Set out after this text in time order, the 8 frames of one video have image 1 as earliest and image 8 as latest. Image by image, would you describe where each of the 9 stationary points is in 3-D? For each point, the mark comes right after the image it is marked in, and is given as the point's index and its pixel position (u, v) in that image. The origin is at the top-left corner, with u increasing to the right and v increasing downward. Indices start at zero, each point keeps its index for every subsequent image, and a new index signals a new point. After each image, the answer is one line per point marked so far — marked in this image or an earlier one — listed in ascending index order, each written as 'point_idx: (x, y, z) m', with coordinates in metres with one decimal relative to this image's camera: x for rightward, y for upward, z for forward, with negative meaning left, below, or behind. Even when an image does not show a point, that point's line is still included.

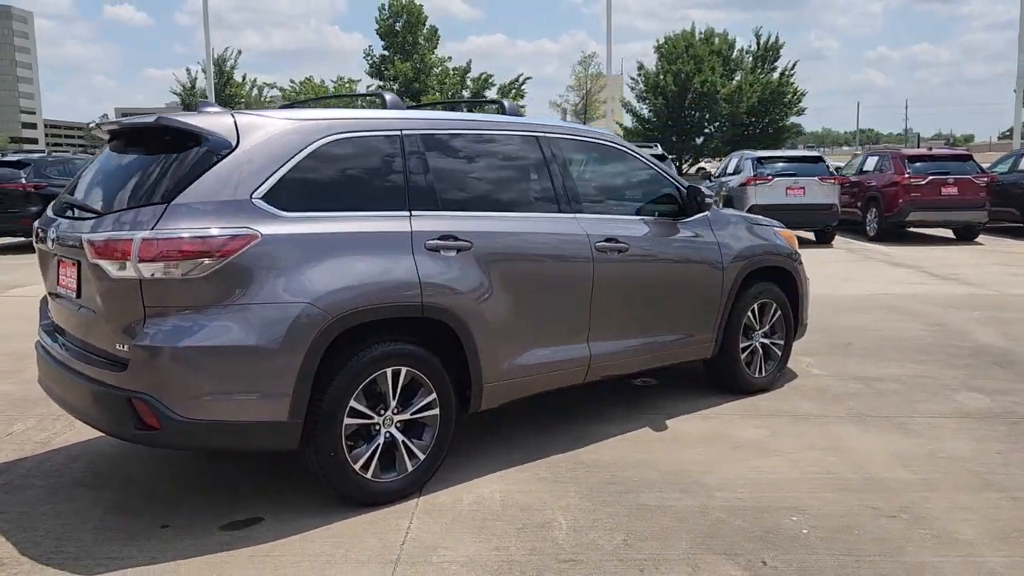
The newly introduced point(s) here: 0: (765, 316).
0: (+1.8, -0.2, +5.8) m
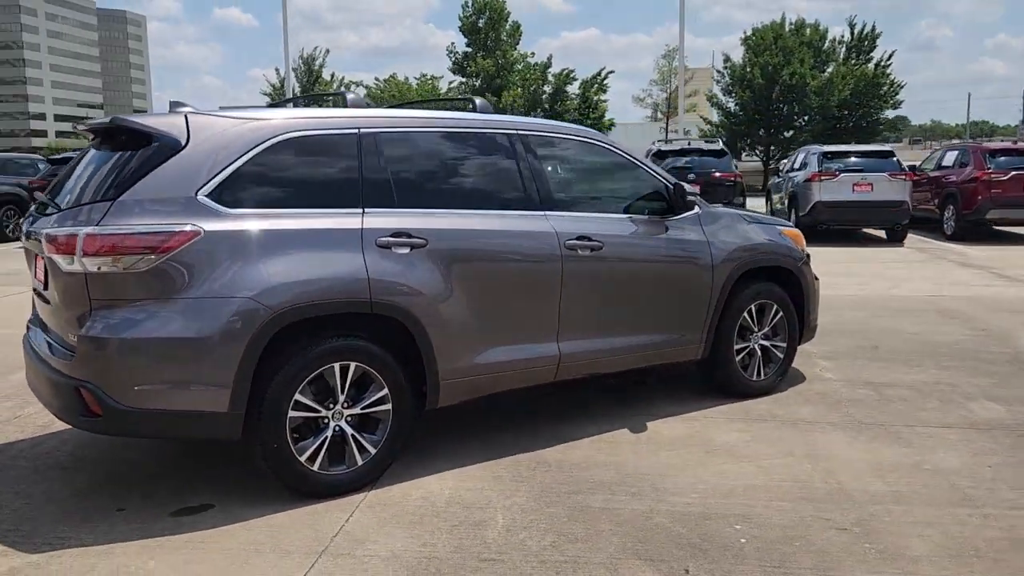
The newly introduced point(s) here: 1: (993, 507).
0: (+1.7, -0.2, +5.6) m
1: (+2.2, -1.0, +3.8) m
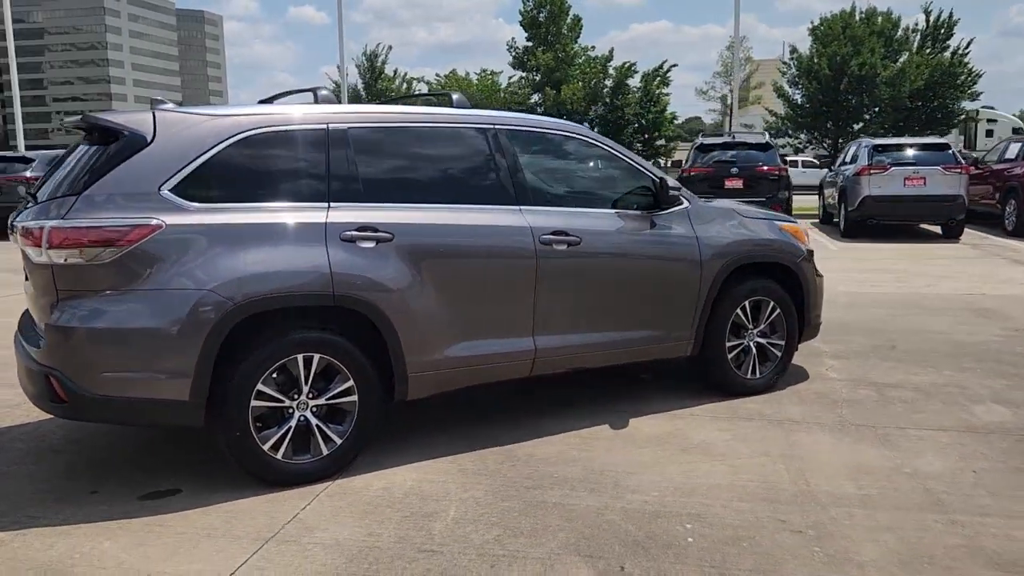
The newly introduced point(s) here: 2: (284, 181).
0: (+1.6, -0.2, +5.5) m
1: (+2.0, -1.0, +3.6) m
2: (-1.1, +0.5, +4.1) m
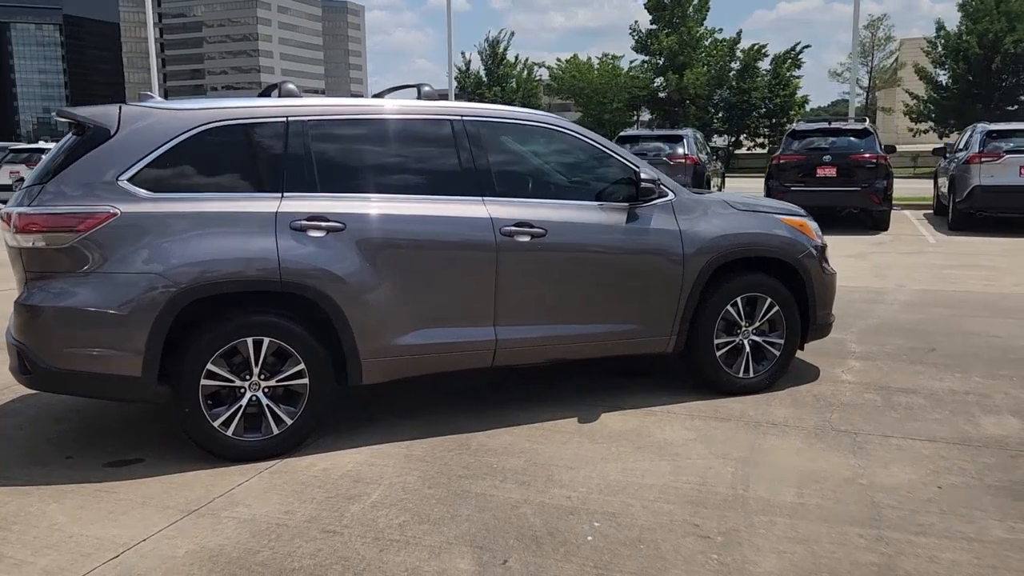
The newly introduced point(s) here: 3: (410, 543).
0: (+1.5, -0.2, +5.3) m
1: (+1.6, -1.0, +3.4) m
2: (-1.4, +0.6, +4.3) m
3: (-0.4, -1.0, +3.3) m
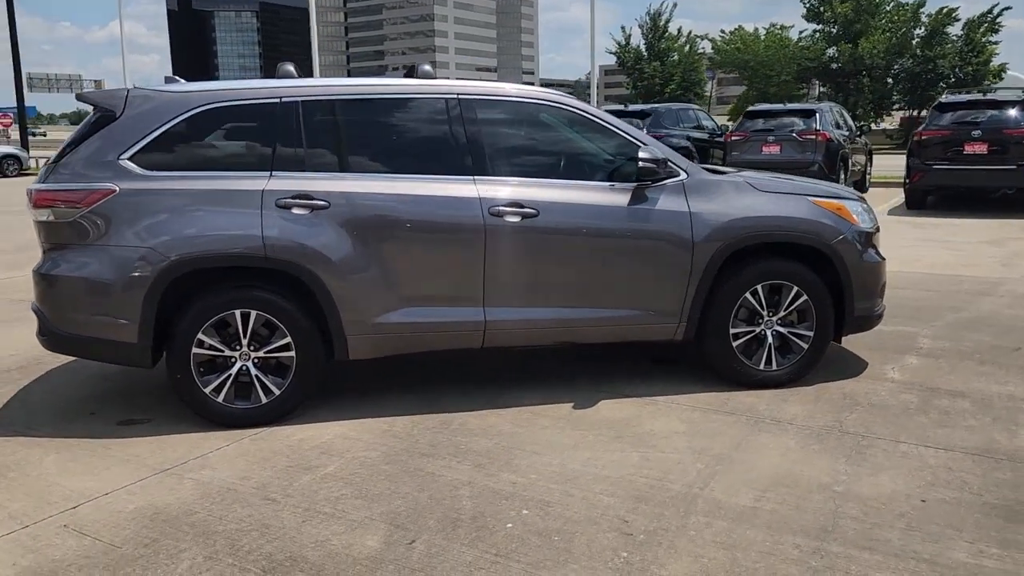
0: (+1.6, -0.1, +5.0) m
1: (+1.2, -1.0, +3.1) m
2: (-1.5, +0.7, +4.5) m
3: (-0.7, -0.9, +3.4) m
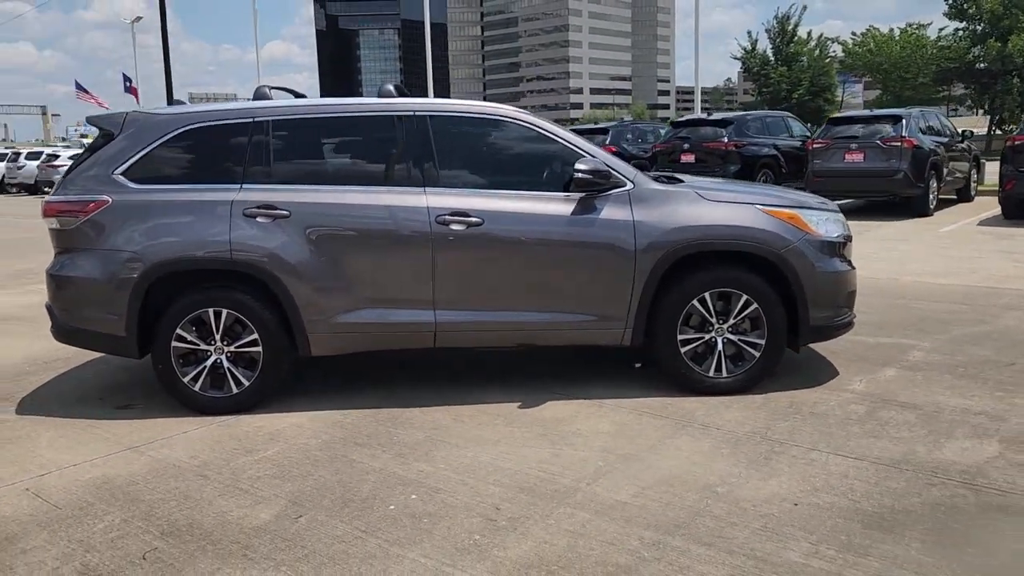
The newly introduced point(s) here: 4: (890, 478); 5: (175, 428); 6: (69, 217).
0: (+1.3, -0.1, +5.0) m
1: (+0.7, -1.0, +3.3) m
2: (-1.8, +0.7, +5.0) m
3: (-1.2, -0.9, +3.9) m
4: (+1.7, -0.9, +3.8) m
5: (-1.9, -0.8, +4.8) m
6: (-2.6, +0.4, +4.9) m
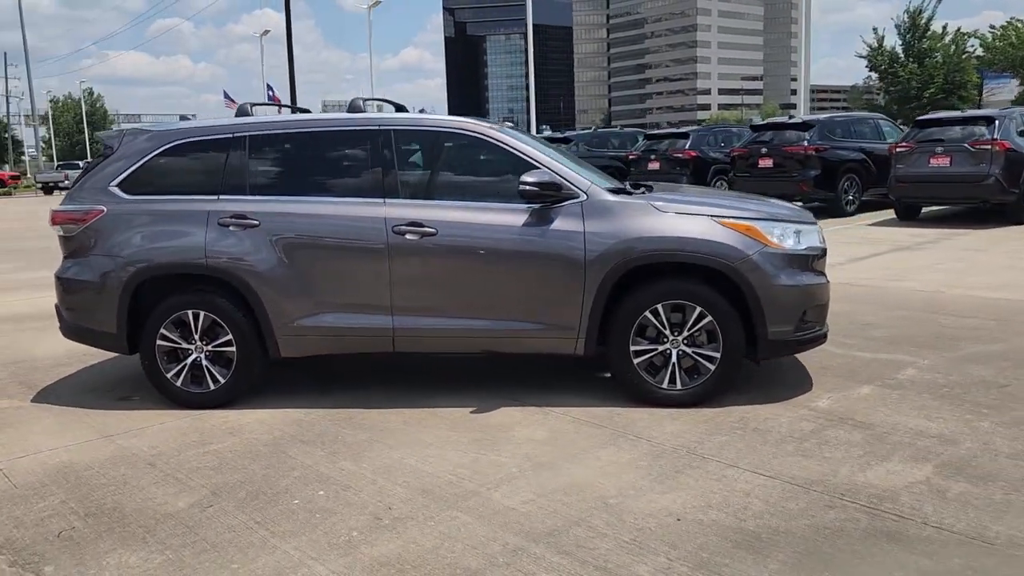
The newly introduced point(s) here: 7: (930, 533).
0: (+1.0, -0.2, +5.0) m
1: (+0.1, -1.0, +3.3) m
2: (-2.0, +0.7, +5.4) m
3: (-1.6, -1.0, +4.2) m
4: (+1.3, -0.9, +3.7) m
5: (-2.2, -0.8, +5.2) m
6: (-2.8, +0.4, +5.4) m
7: (+1.7, -1.0, +3.4) m
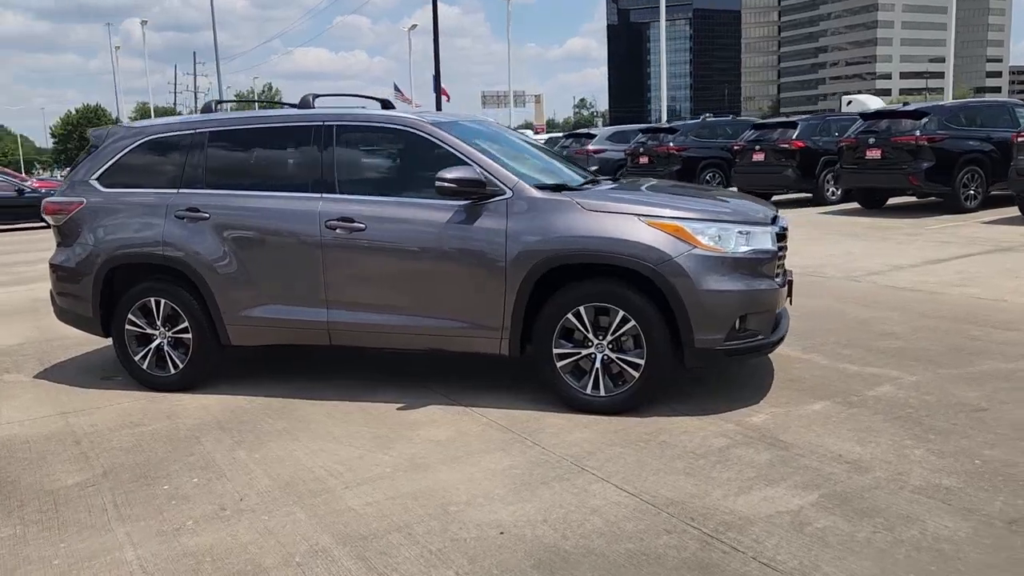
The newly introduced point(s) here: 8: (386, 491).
0: (+0.6, -0.2, +4.8) m
1: (-0.6, -1.0, +3.3) m
2: (-2.3, +0.8, +5.7) m
3: (-2.2, -0.9, +4.5) m
4: (+0.5, -1.0, +3.5) m
5: (-2.6, -0.7, +5.5) m
6: (-3.2, +0.5, +5.9) m
7: (+0.9, -1.0, +3.1) m
8: (-0.6, -0.9, +3.9) m
